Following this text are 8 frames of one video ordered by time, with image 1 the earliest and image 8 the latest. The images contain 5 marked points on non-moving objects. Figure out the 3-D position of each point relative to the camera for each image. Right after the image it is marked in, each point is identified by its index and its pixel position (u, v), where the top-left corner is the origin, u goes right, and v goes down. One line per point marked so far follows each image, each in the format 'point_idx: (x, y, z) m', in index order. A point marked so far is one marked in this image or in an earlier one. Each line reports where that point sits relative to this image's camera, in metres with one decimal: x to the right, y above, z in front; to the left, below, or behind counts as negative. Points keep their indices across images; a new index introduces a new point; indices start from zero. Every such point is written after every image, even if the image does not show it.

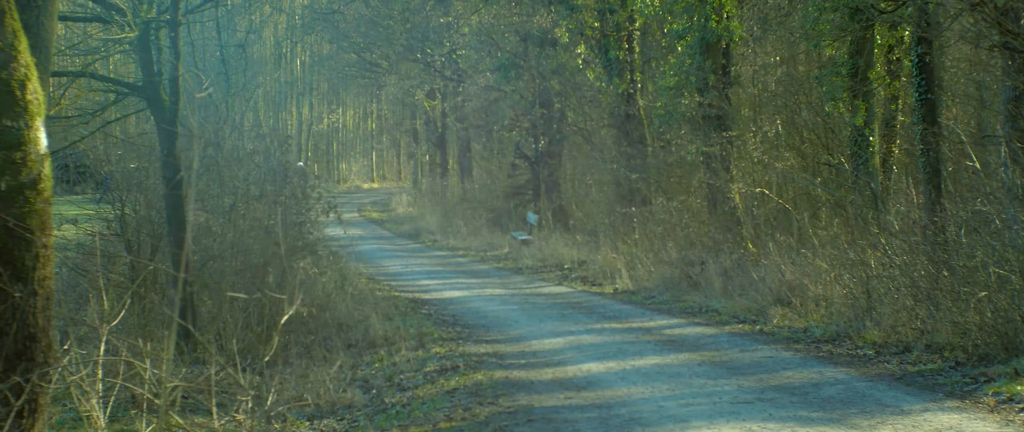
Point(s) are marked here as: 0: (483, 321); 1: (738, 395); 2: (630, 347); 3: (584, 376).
0: (-0.3, -1.1, +11.8) m
1: (+1.5, -1.2, +7.4) m
2: (+1.0, -1.1, +9.6) m
3: (+0.5, -1.2, +8.3) m
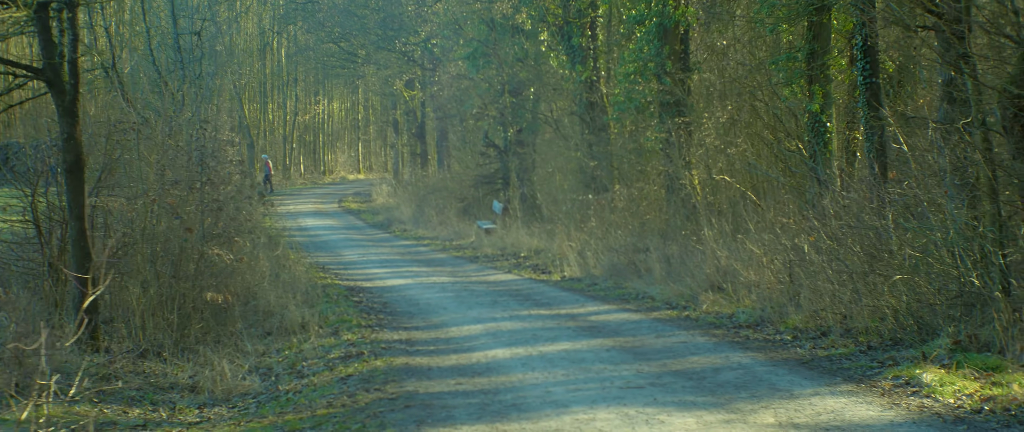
0: (-1.1, -1.0, +11.7) m
1: (+0.8, -1.1, +7.2) m
2: (+0.3, -1.0, +9.5) m
3: (-0.2, -1.1, +8.1) m
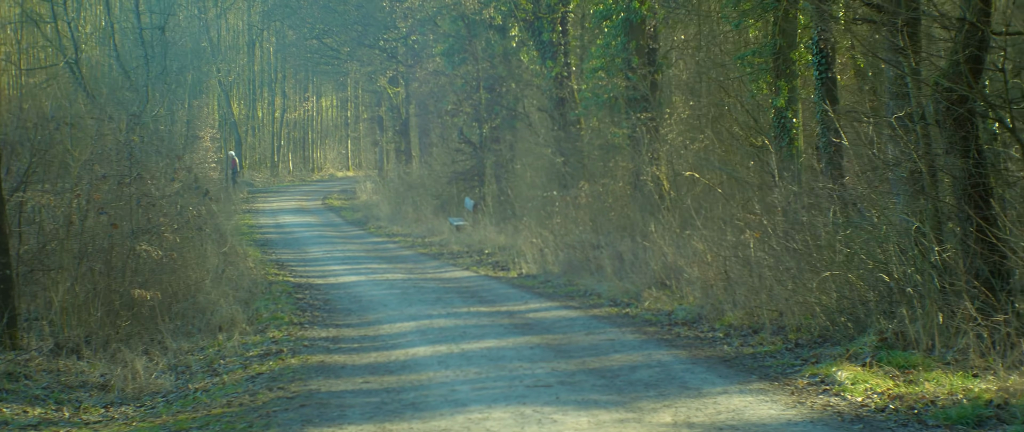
0: (-1.7, -0.9, +11.5) m
1: (+0.2, -1.0, +7.1) m
2: (-0.3, -1.0, +9.4) m
3: (-0.8, -1.0, +8.0) m
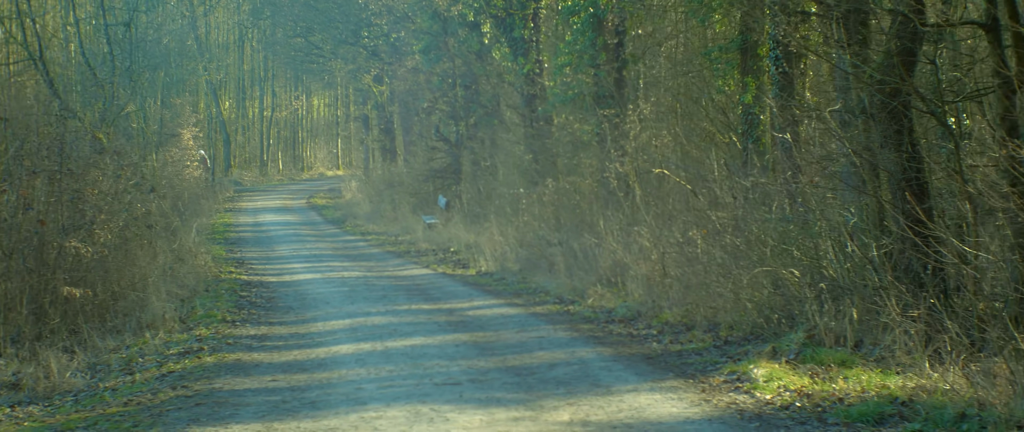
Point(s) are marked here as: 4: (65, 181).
0: (-2.3, -0.9, +11.4) m
1: (-0.4, -1.0, +7.0) m
2: (-0.9, -0.9, +9.2) m
3: (-1.3, -1.0, +7.8) m
4: (-4.1, +0.3, +10.3) m
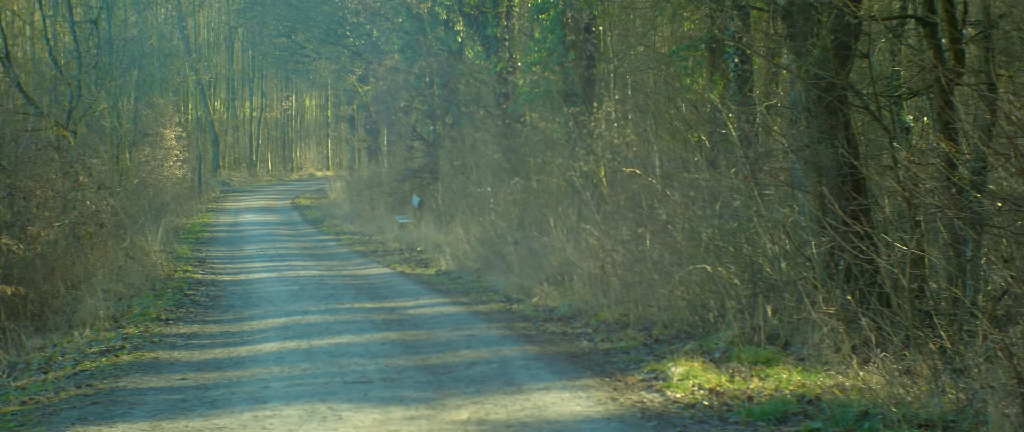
0: (-2.8, -0.9, +11.2) m
1: (-0.9, -1.0, +6.8) m
2: (-1.4, -0.9, +9.1) m
3: (-1.9, -1.0, +7.7) m
4: (-4.7, +0.4, +10.2) m
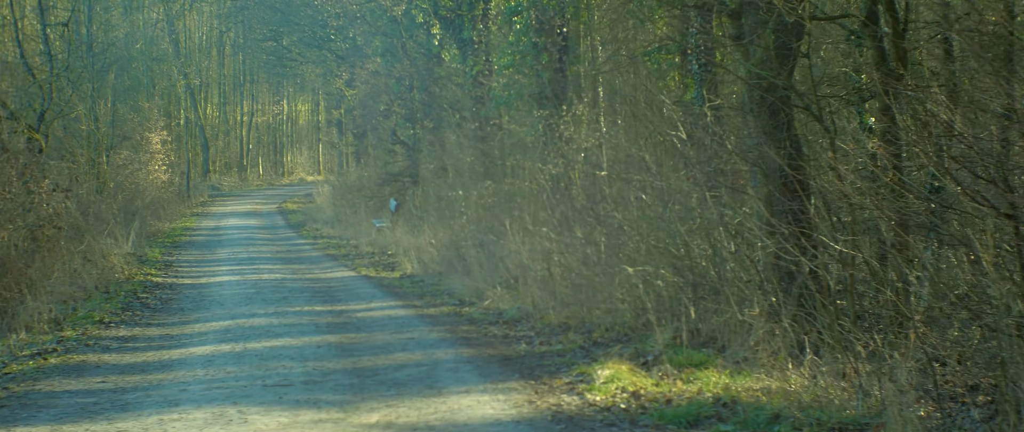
0: (-3.3, -0.9, +11.1) m
1: (-1.4, -1.0, +6.7) m
2: (-1.9, -0.9, +9.0) m
3: (-2.3, -1.0, +7.6) m
4: (-5.1, +0.3, +10.1) m
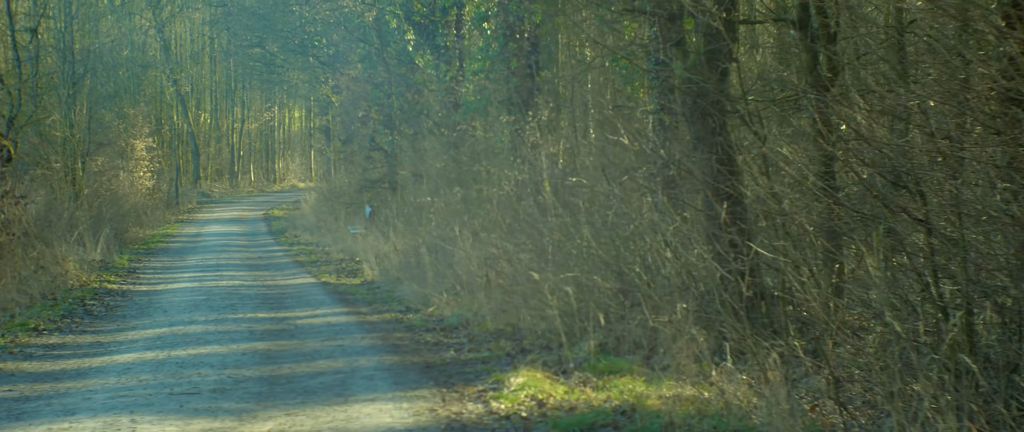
0: (-3.8, -1.0, +11.0) m
1: (-1.9, -1.0, +6.6) m
2: (-2.4, -1.0, +8.9) m
3: (-2.8, -1.0, +7.5) m
4: (-5.7, +0.3, +10.0) m
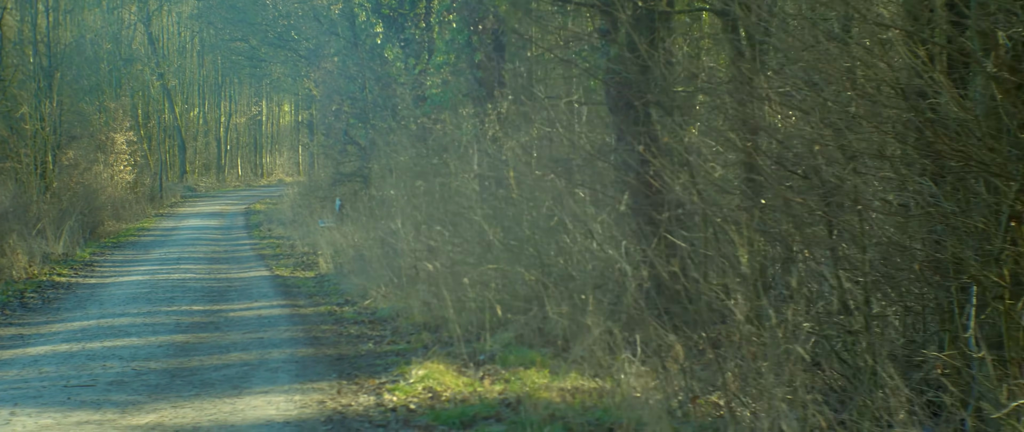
0: (-4.4, -0.9, +10.9) m
1: (-2.4, -1.0, +6.5) m
2: (-3.0, -0.9, +8.8) m
3: (-3.4, -1.0, +7.4) m
4: (-6.3, +0.4, +9.9) m
